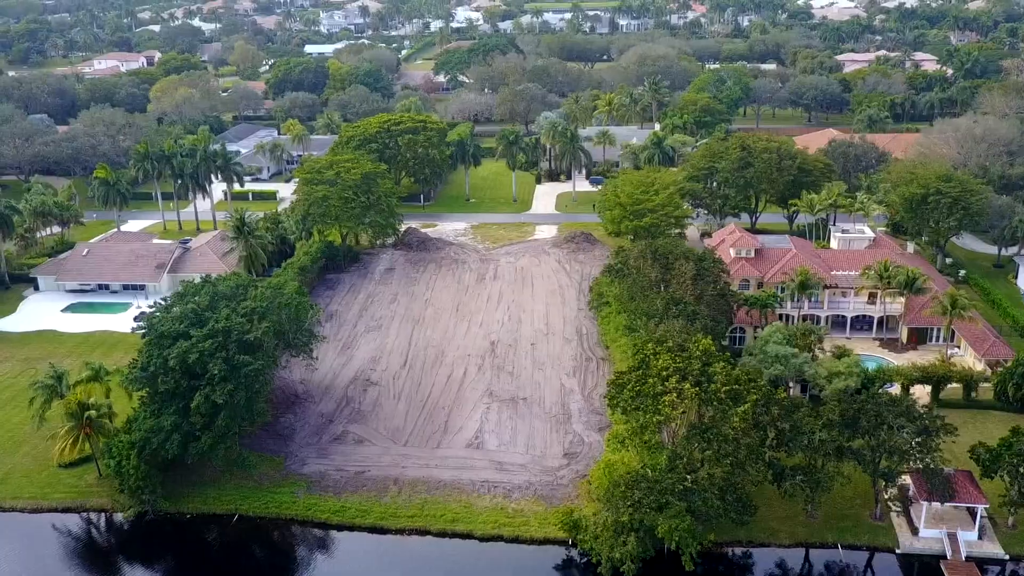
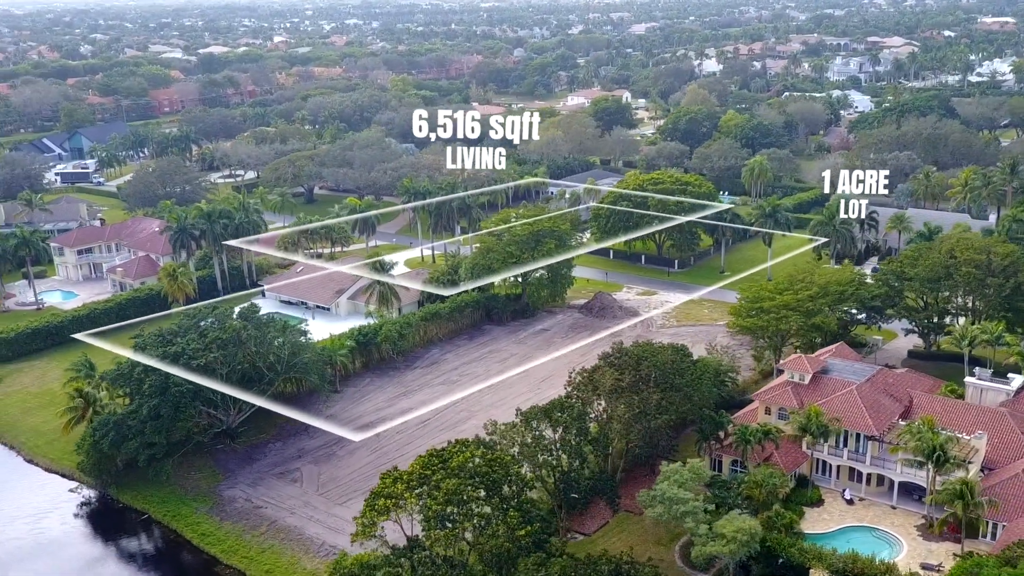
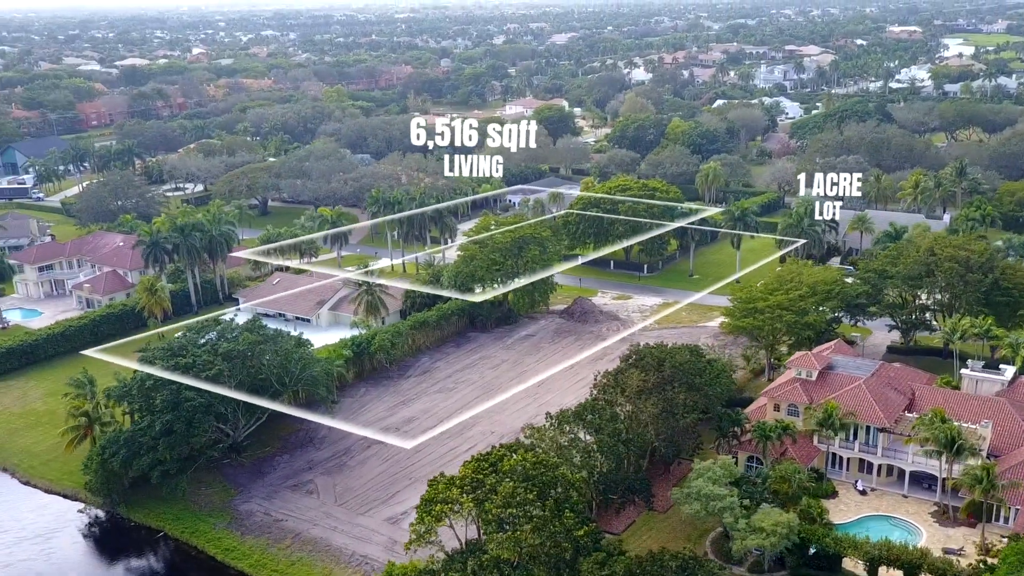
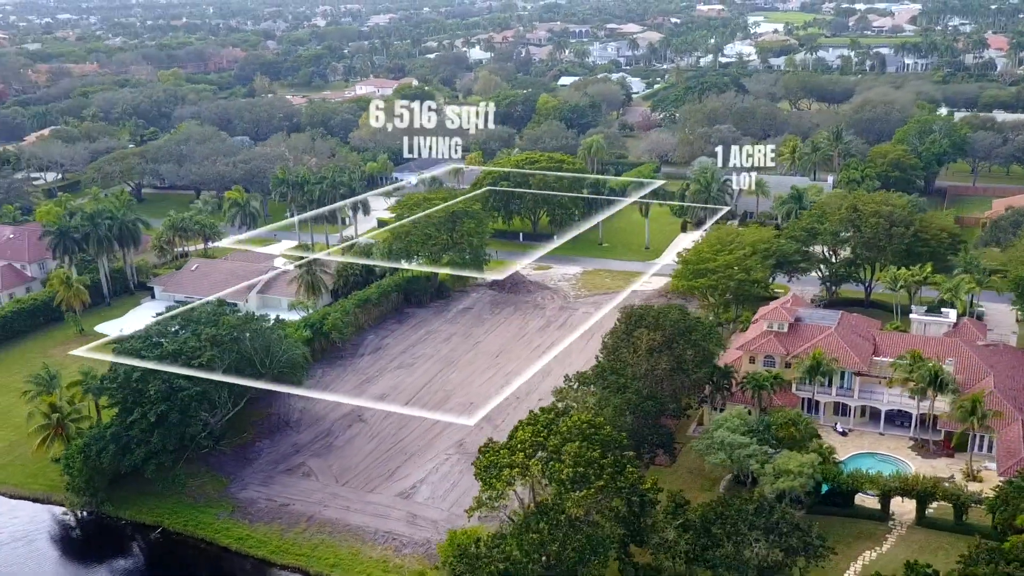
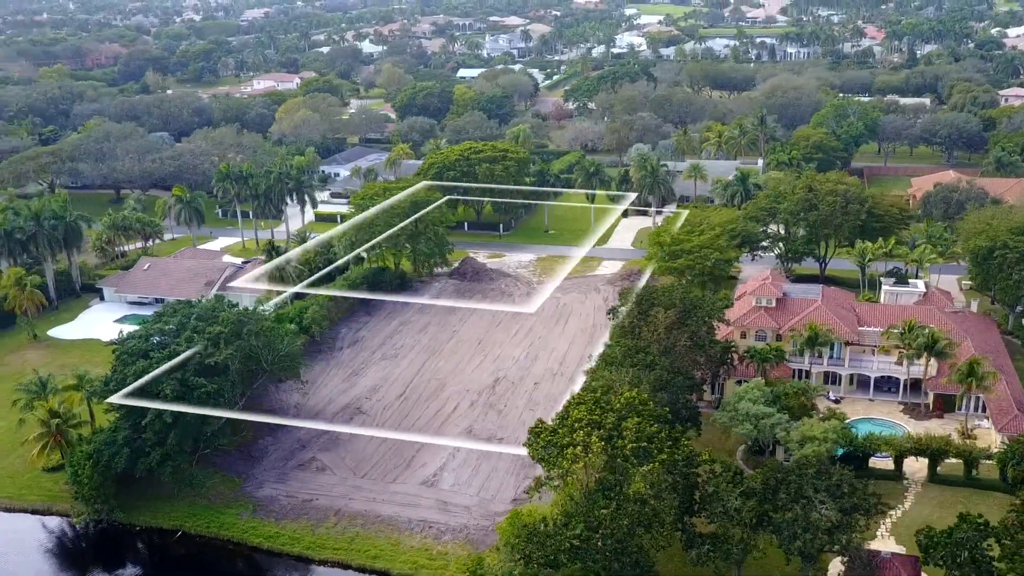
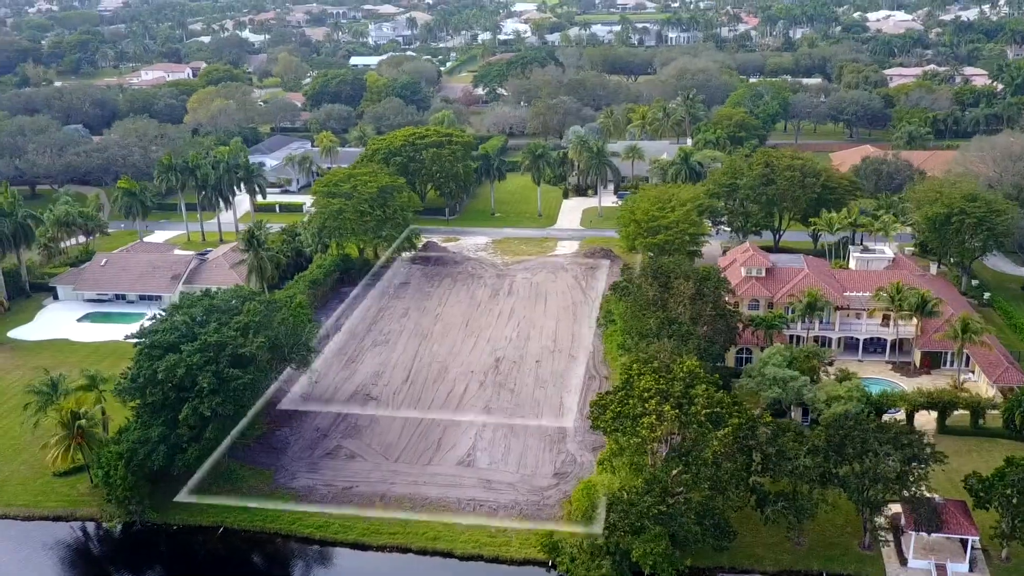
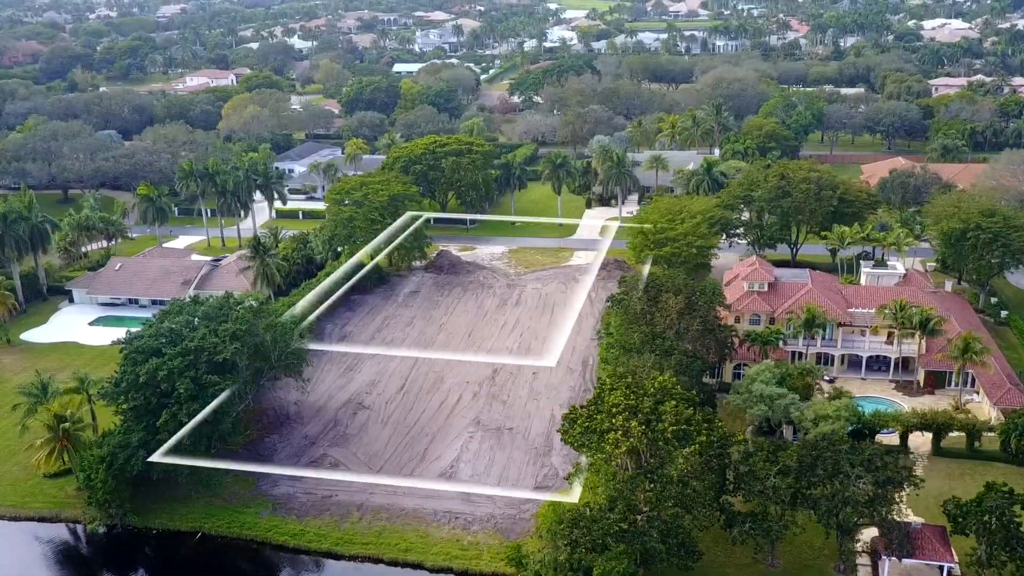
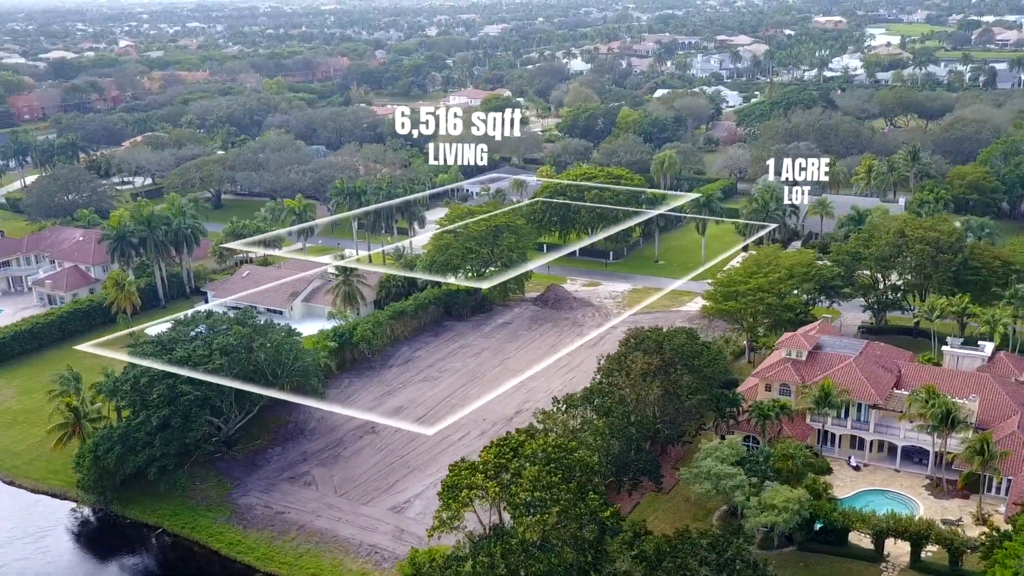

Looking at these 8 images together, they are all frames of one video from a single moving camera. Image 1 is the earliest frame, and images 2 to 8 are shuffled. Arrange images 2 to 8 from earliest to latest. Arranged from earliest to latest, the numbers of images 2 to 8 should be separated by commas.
6, 7, 5, 4, 8, 3, 2
